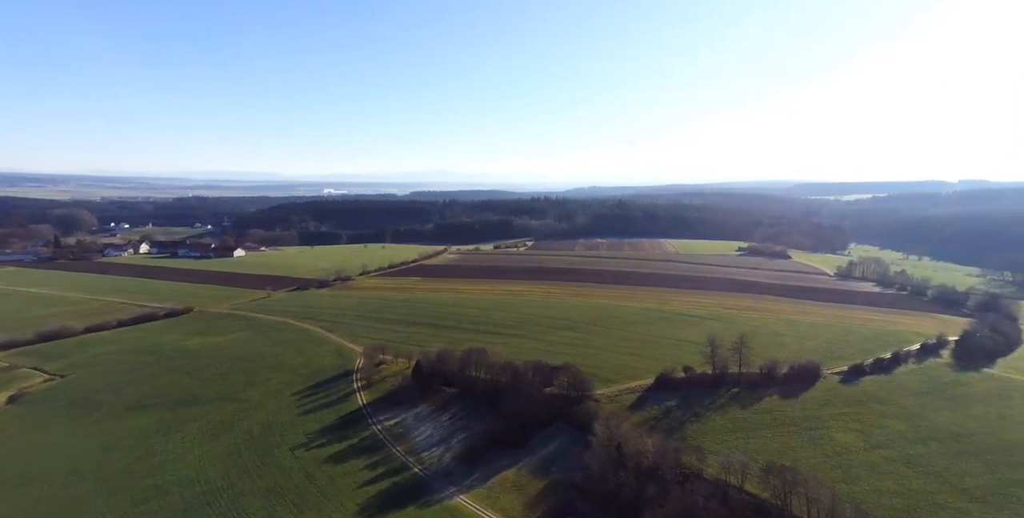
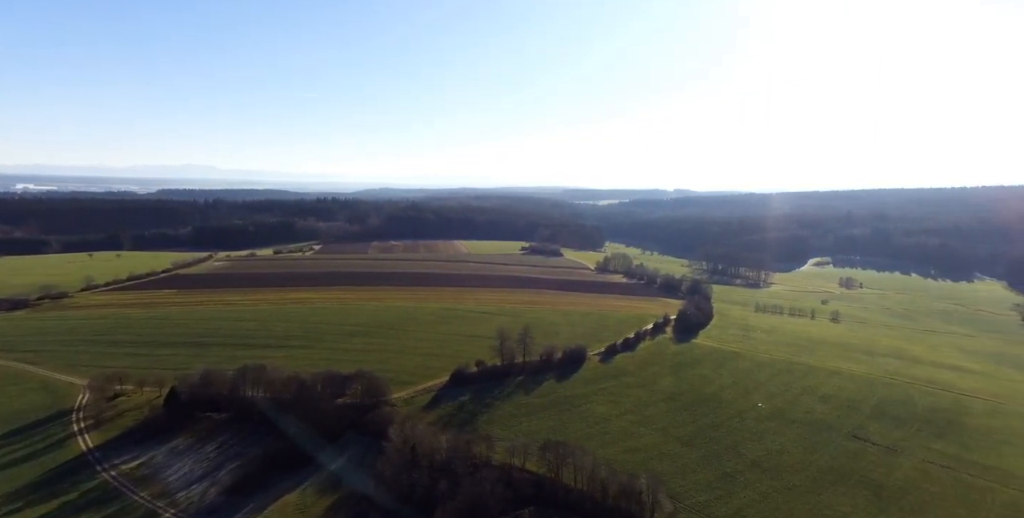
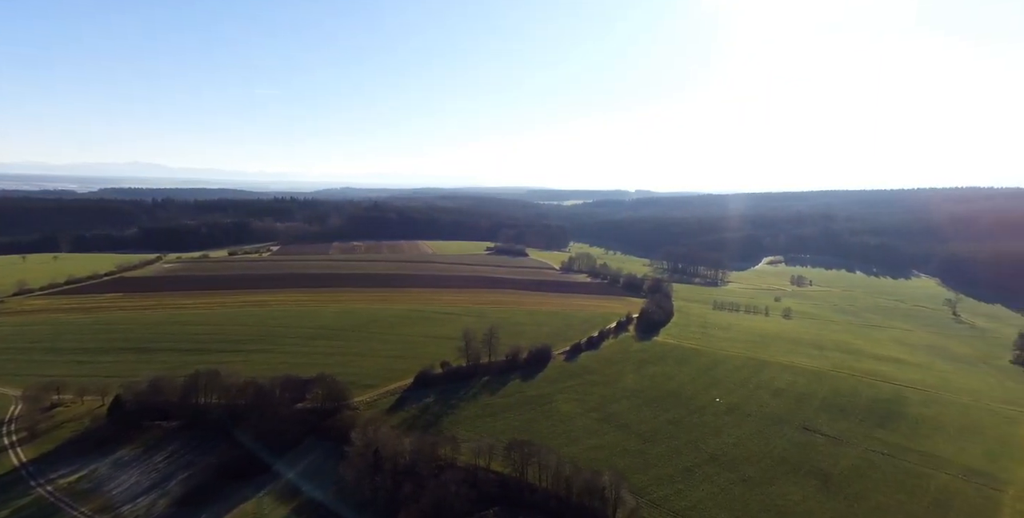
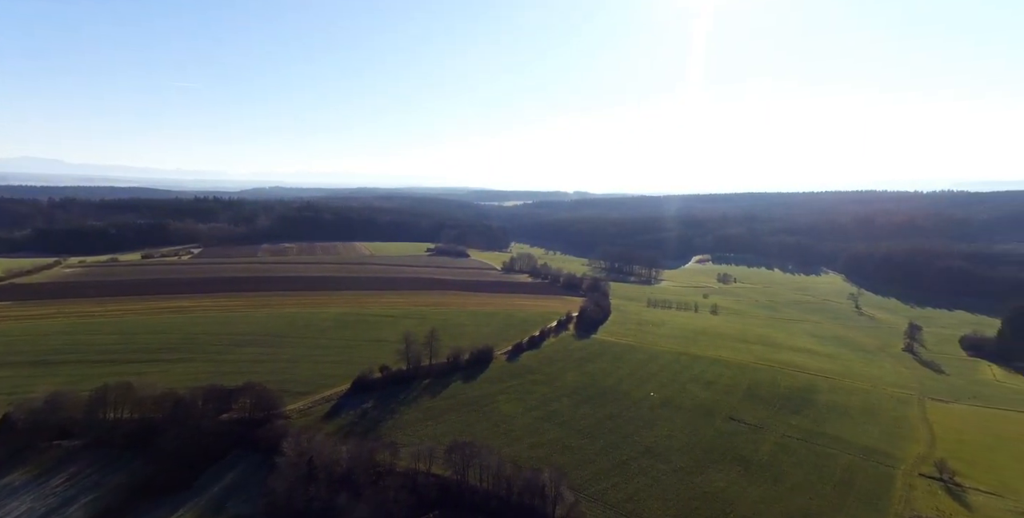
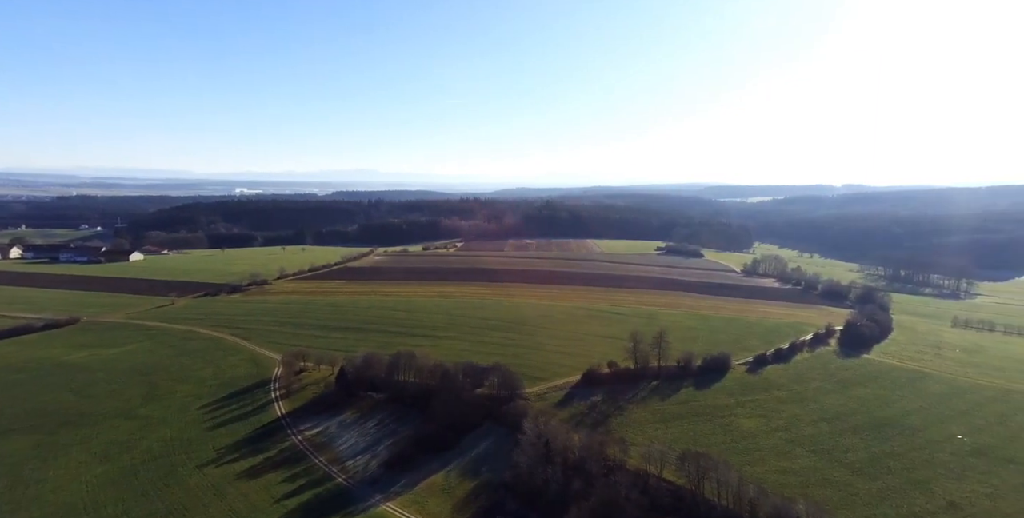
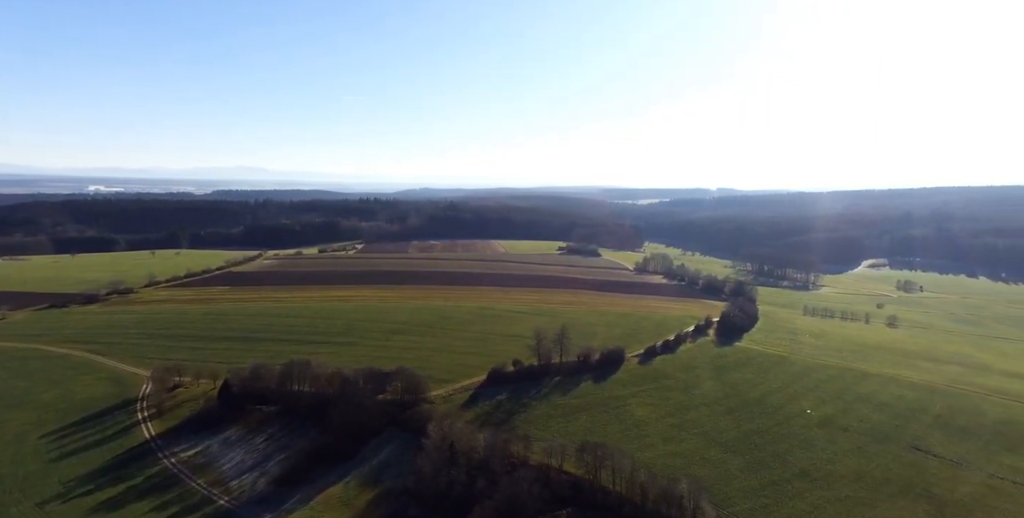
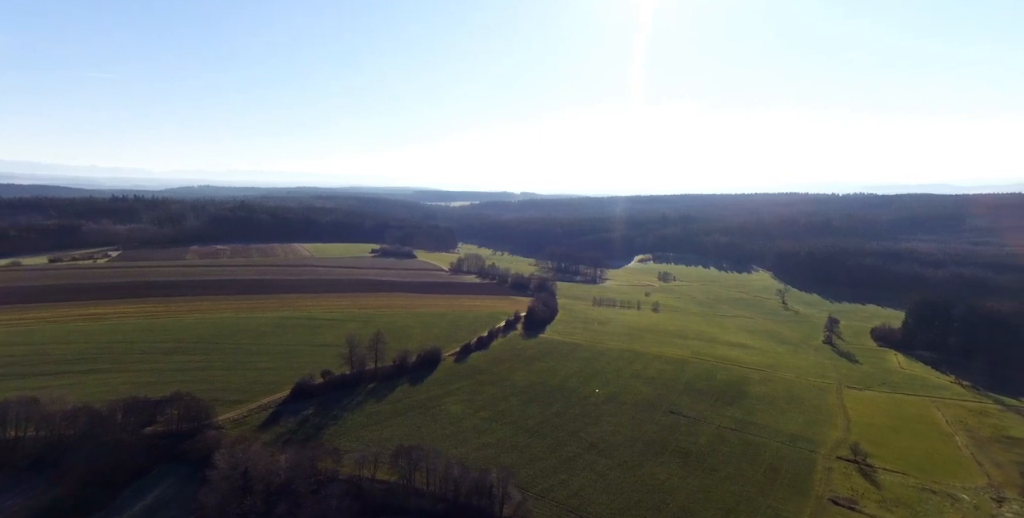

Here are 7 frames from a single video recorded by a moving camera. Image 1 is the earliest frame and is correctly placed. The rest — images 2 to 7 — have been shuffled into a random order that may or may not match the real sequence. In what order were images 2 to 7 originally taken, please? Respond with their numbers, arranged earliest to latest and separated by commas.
5, 6, 2, 3, 4, 7
